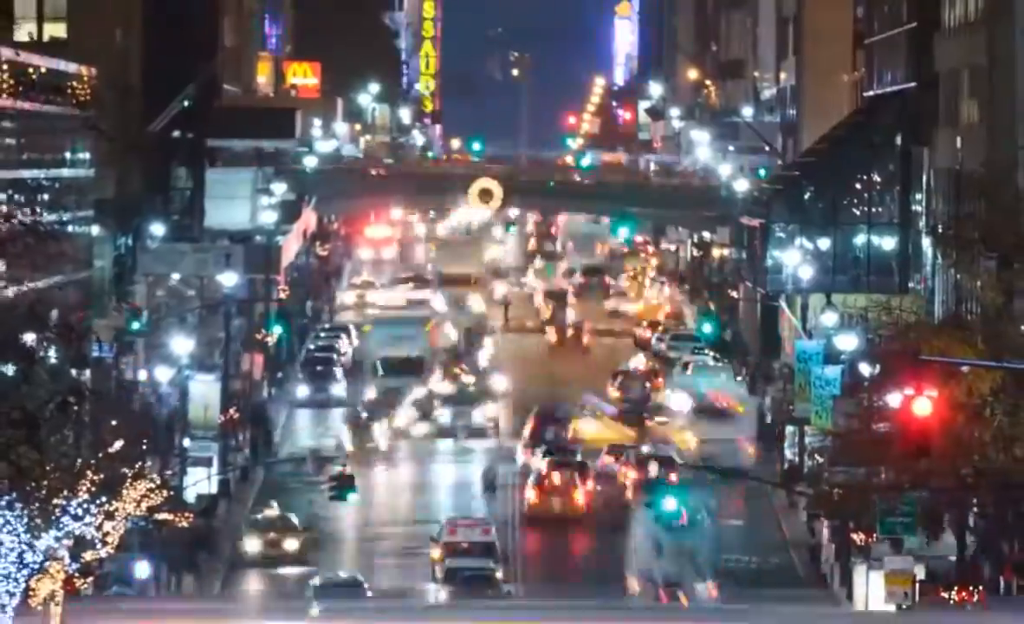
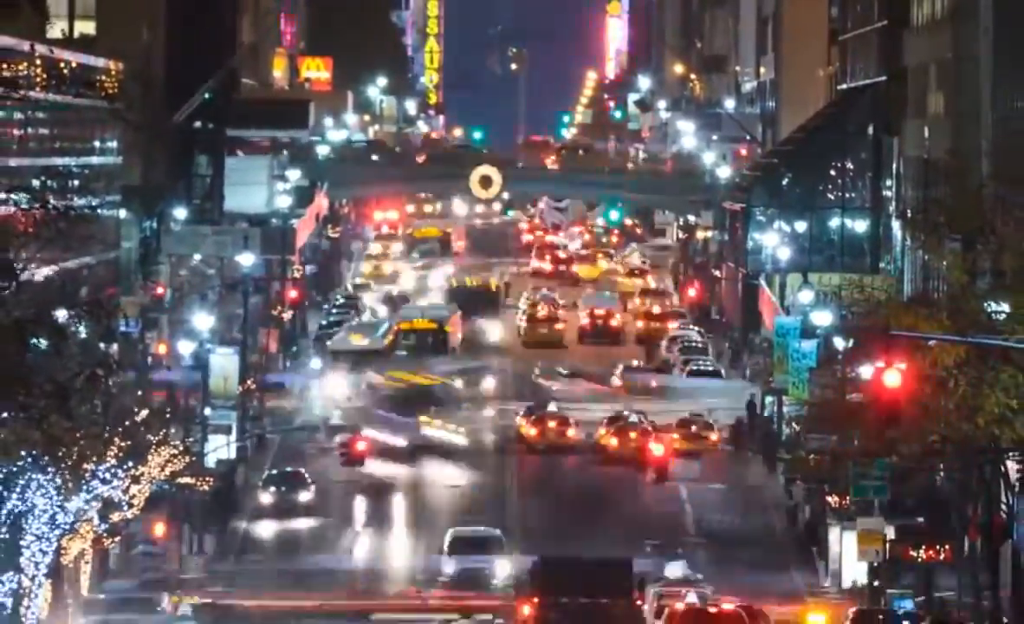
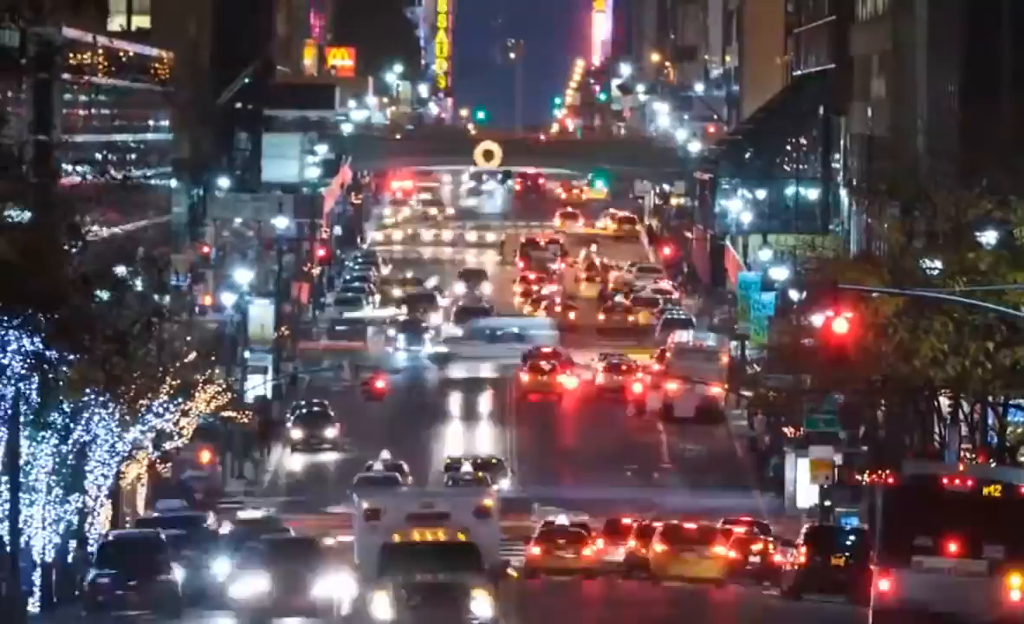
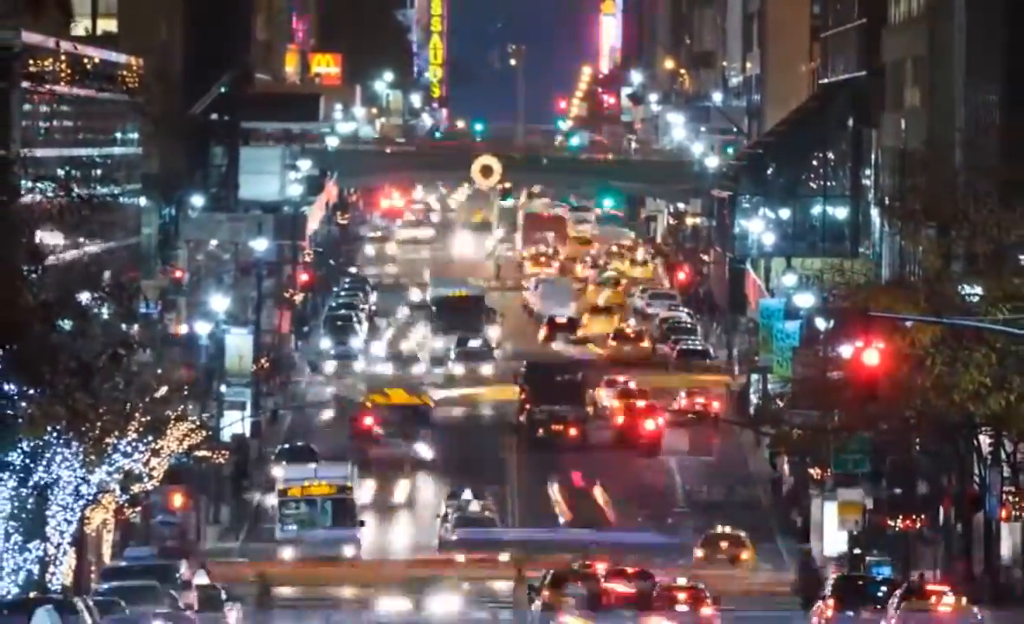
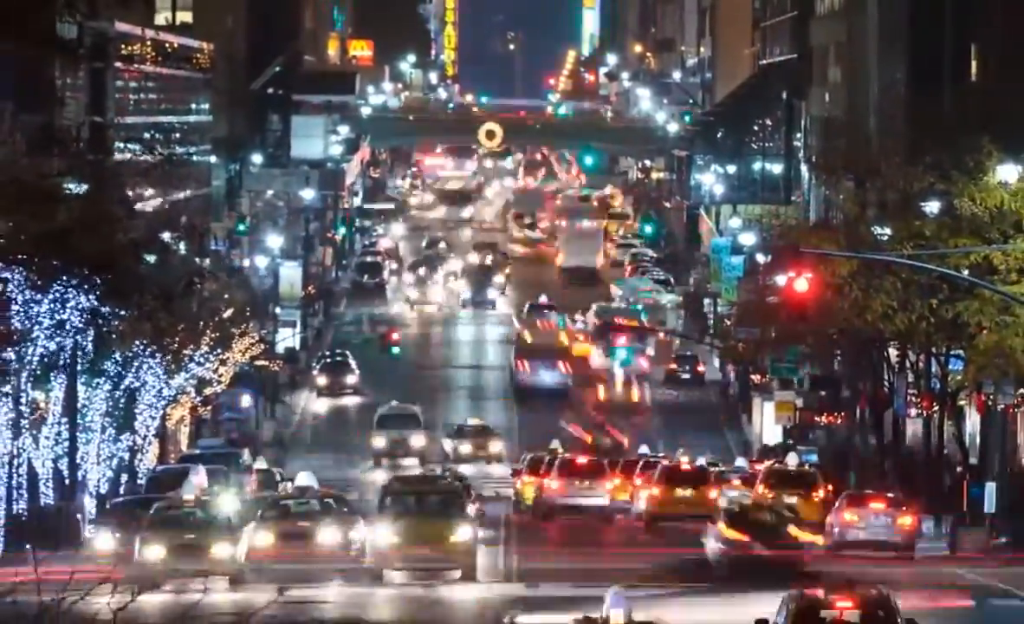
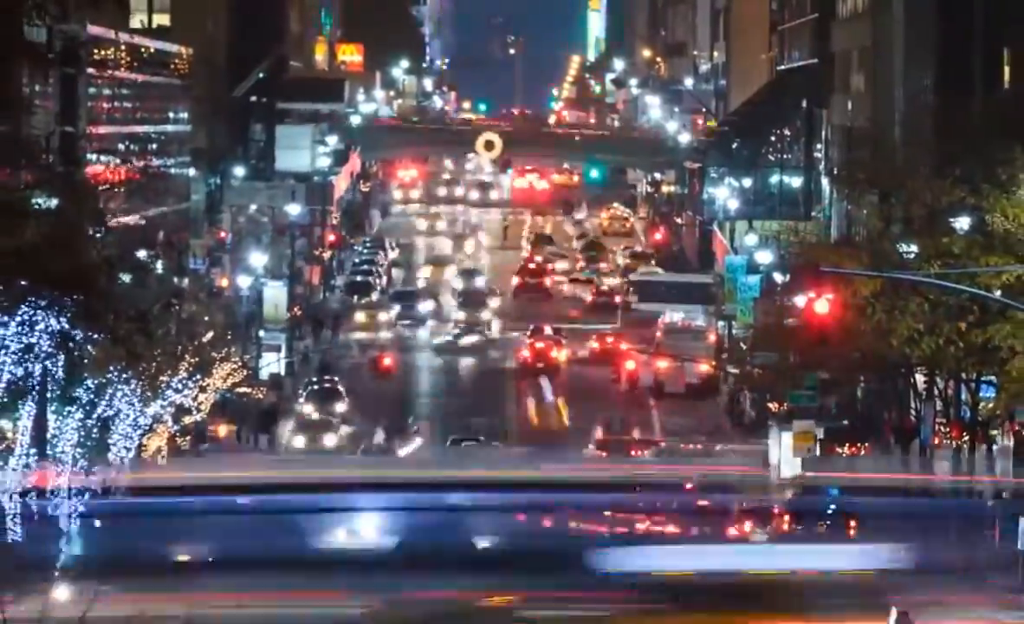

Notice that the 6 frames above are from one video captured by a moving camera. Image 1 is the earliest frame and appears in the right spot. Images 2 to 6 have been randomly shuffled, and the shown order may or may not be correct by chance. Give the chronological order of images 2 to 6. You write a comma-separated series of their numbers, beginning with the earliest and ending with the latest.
2, 4, 3, 6, 5
